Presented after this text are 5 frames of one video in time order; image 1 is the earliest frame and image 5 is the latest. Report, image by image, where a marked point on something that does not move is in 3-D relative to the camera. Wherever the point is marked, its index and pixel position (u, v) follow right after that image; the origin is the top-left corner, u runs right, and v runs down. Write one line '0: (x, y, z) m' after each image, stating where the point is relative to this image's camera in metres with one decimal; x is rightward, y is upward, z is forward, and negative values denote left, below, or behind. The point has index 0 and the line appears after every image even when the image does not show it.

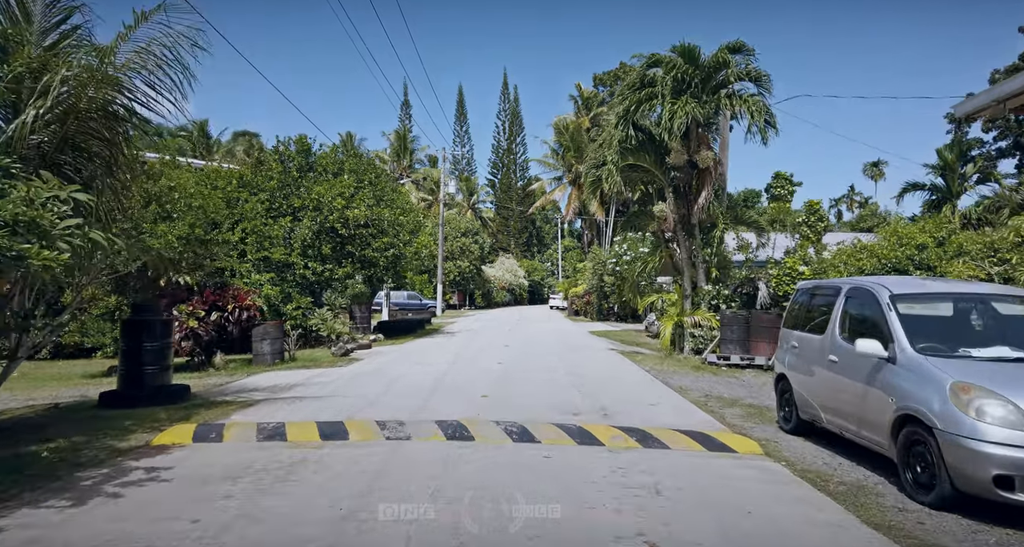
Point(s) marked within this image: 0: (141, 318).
0: (-5.2, -0.6, +8.6) m
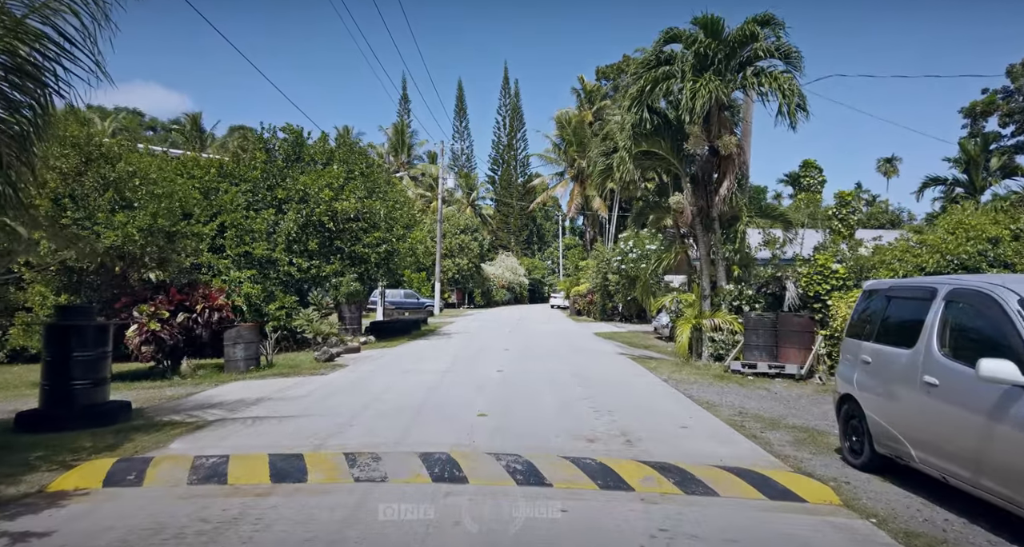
0: (-5.2, -0.6, +7.2) m
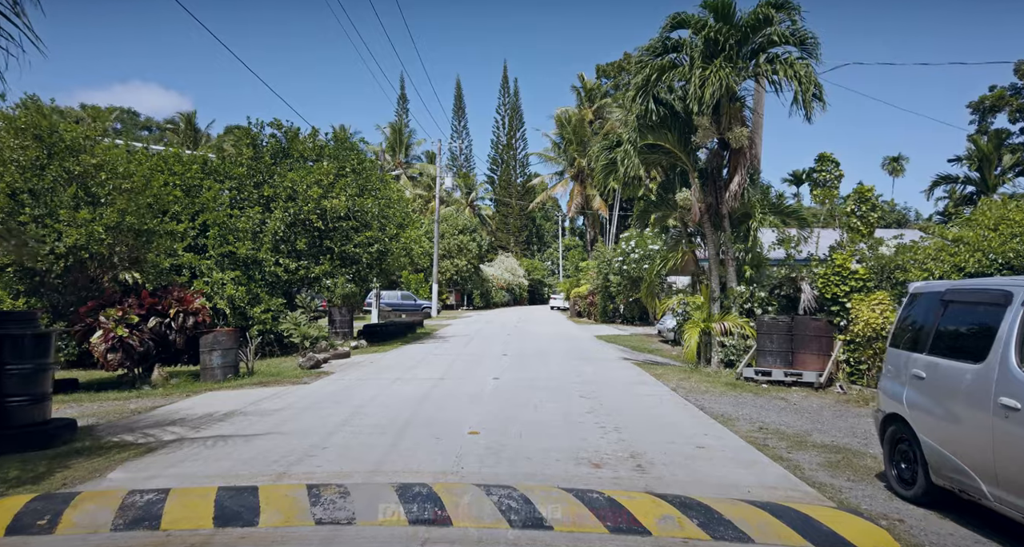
0: (-5.3, -0.6, +6.3) m
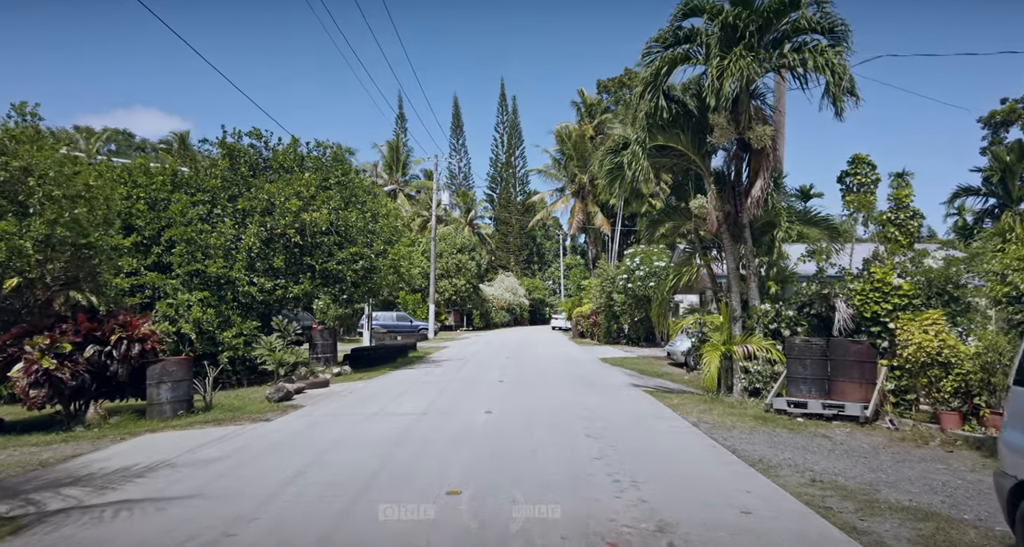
0: (-5.4, -0.8, +4.8) m
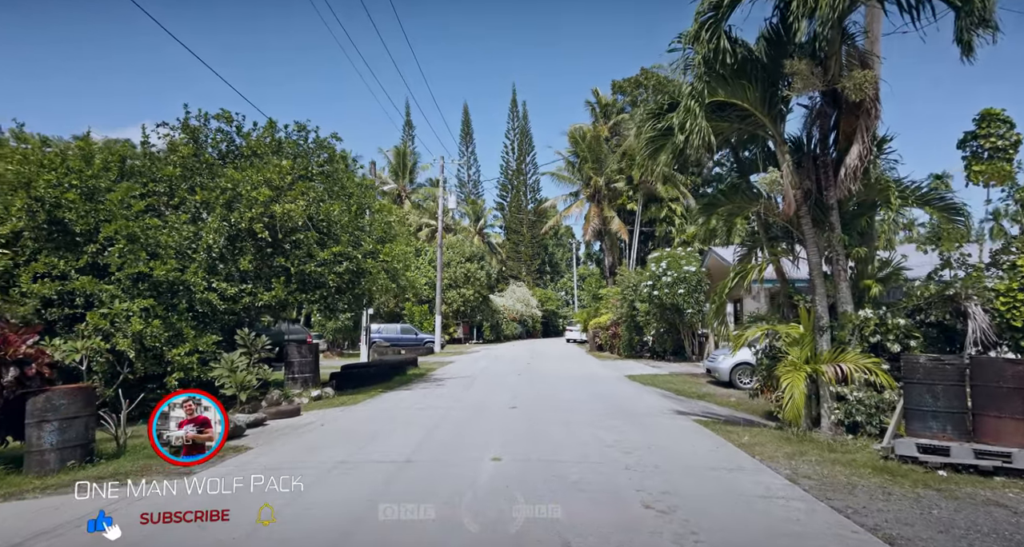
0: (-5.3, -0.6, +2.0) m
